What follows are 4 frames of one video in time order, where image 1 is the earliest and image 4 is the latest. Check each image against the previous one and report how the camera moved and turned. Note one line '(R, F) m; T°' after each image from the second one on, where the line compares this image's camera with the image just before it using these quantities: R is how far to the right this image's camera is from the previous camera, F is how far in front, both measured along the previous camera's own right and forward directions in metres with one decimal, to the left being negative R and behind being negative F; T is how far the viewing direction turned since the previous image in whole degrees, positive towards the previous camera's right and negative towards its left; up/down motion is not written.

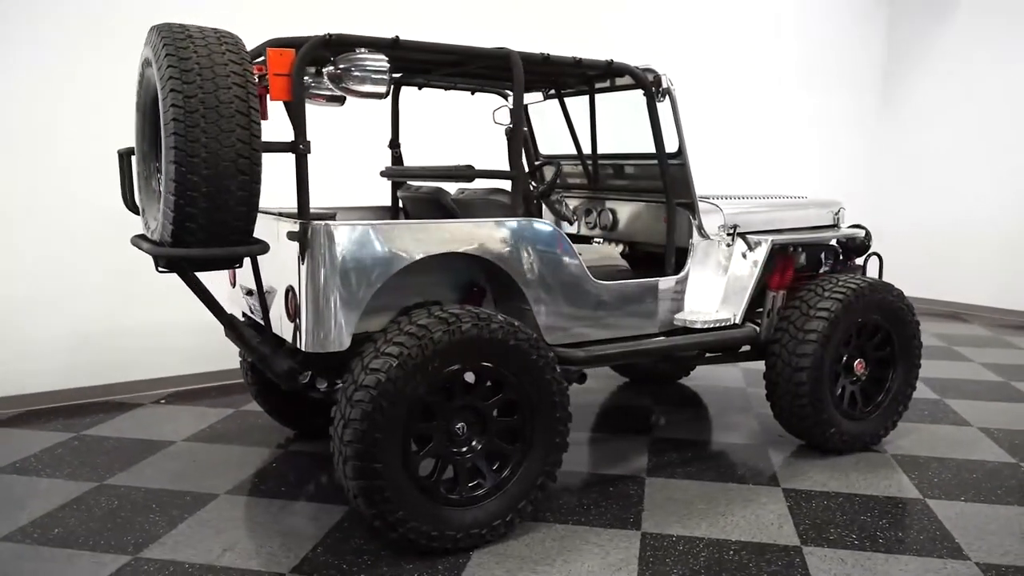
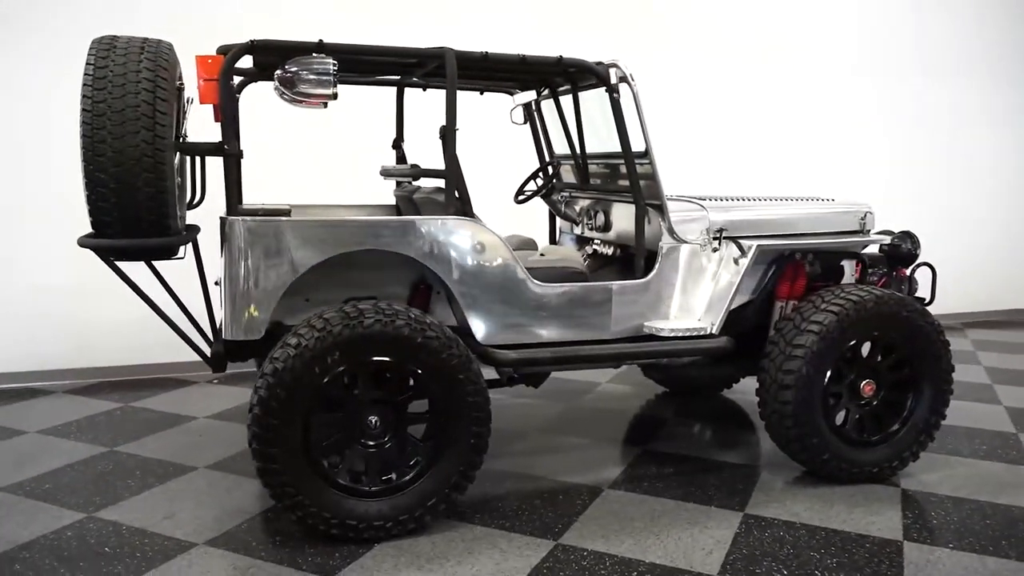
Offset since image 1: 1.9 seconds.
(+0.6, +0.1) m; -12°
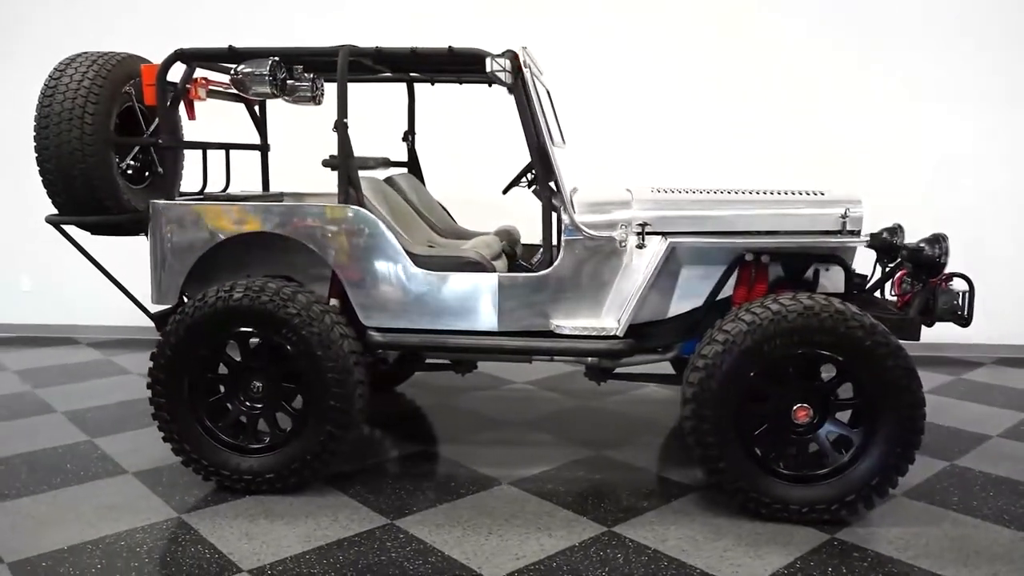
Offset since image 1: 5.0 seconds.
(+1.1, +0.2) m; -21°
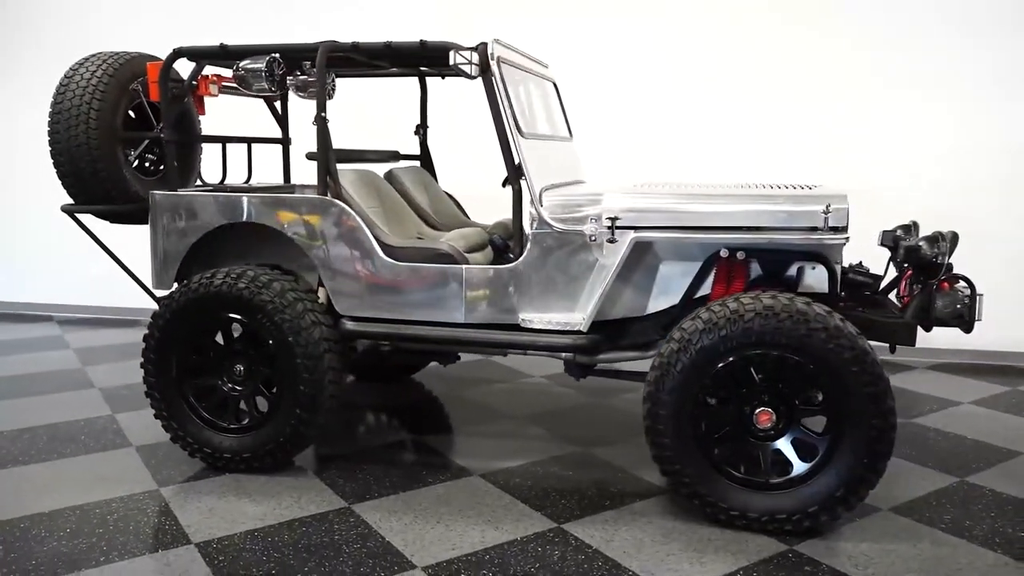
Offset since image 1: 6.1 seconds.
(+0.4, 0.0) m; -7°
